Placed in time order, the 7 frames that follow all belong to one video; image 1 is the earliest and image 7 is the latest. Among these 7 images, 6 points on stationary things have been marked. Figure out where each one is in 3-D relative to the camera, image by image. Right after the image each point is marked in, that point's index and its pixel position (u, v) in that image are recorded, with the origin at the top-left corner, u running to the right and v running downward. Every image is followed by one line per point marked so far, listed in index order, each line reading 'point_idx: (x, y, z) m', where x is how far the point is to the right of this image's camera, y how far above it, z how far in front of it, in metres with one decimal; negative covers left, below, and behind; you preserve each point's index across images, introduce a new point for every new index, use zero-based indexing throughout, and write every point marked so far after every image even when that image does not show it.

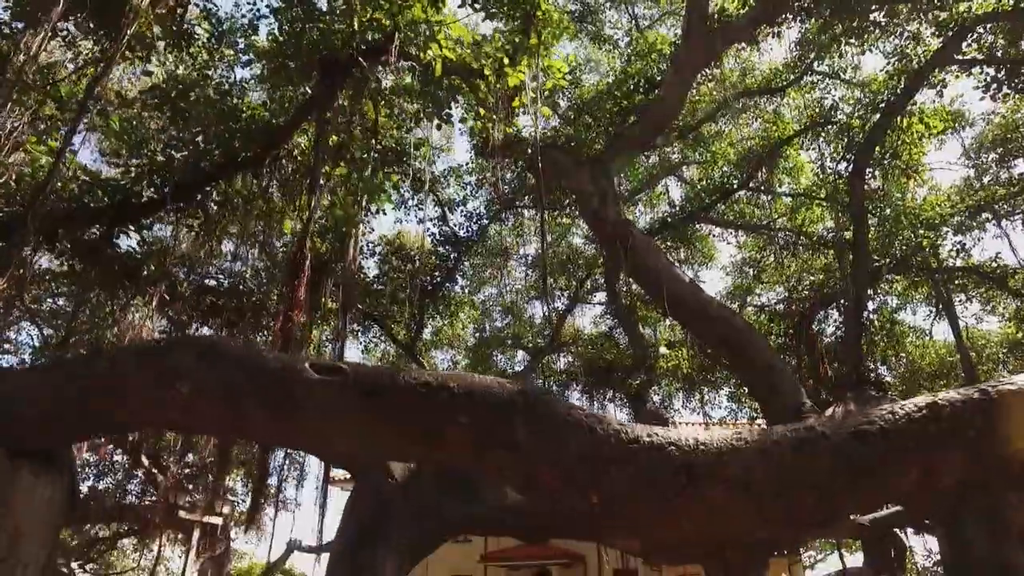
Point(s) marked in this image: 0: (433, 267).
0: (-1.2, +0.3, +10.0) m
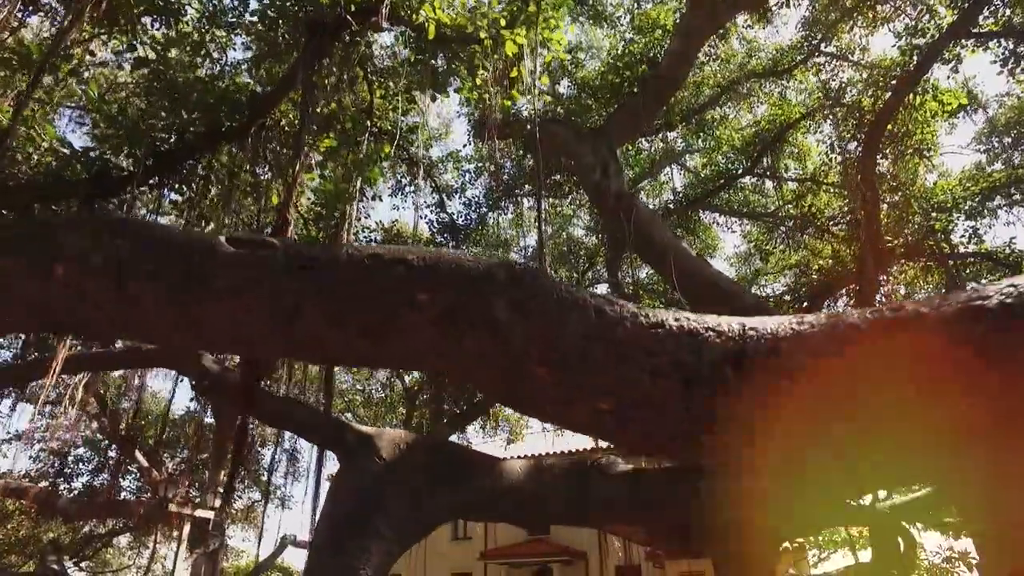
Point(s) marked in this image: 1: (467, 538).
0: (-1.2, +0.5, +9.7) m
1: (-1.2, -6.4, +16.8) m
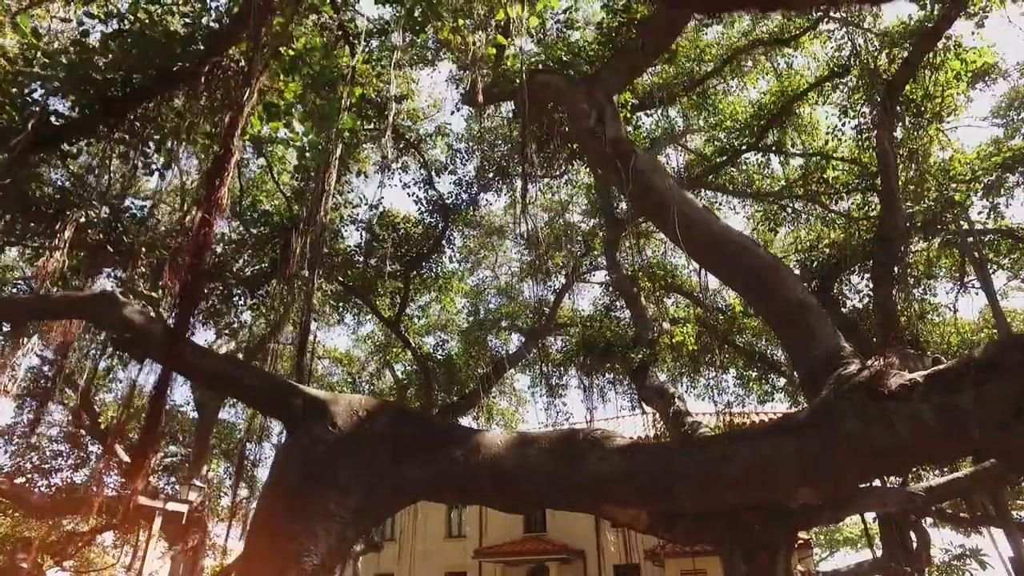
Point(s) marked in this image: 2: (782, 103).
0: (-1.3, +0.7, +9.3) m
1: (-1.3, -6.1, +16.3) m
2: (+3.4, +2.3, +8.1) m
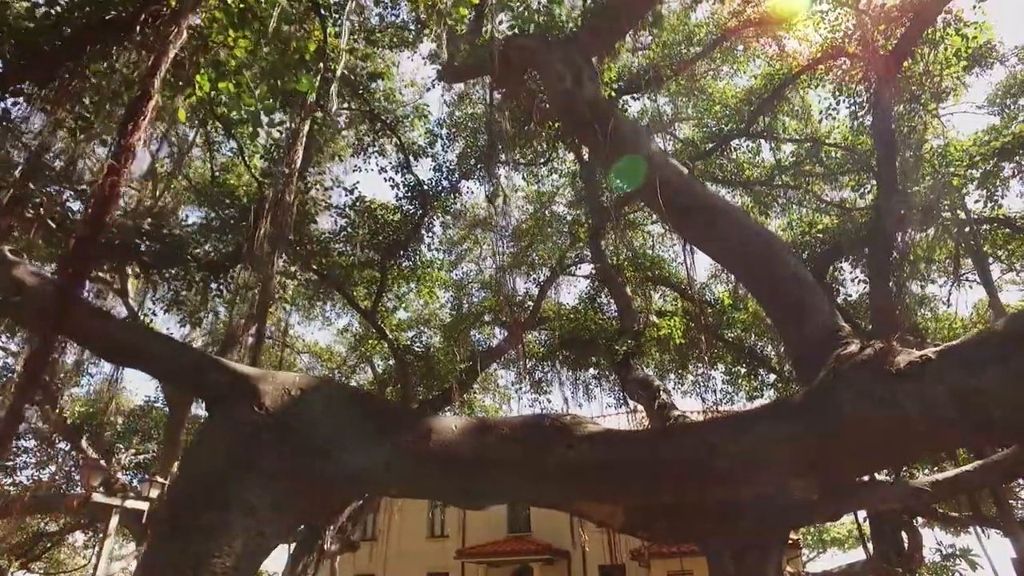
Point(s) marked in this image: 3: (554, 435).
0: (-1.6, +0.8, +8.9) m
1: (-1.7, -6.0, +15.9) m
2: (+3.2, +2.4, +7.8) m
3: (+0.2, -0.6, +2.6) m
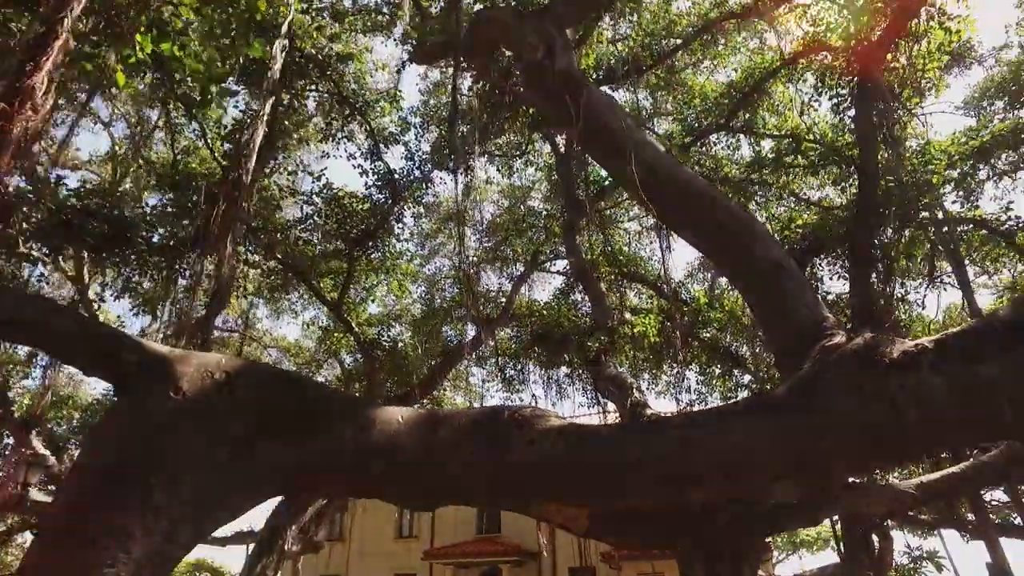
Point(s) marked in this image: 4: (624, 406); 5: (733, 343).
0: (-1.9, +0.9, +8.6) m
1: (-2.4, -5.9, +15.6) m
2: (+2.9, +2.4, +7.7) m
3: (0.0, -0.5, +2.3) m
4: (+1.1, -1.2, +6.6) m
5: (+3.1, -0.8, +9.1) m
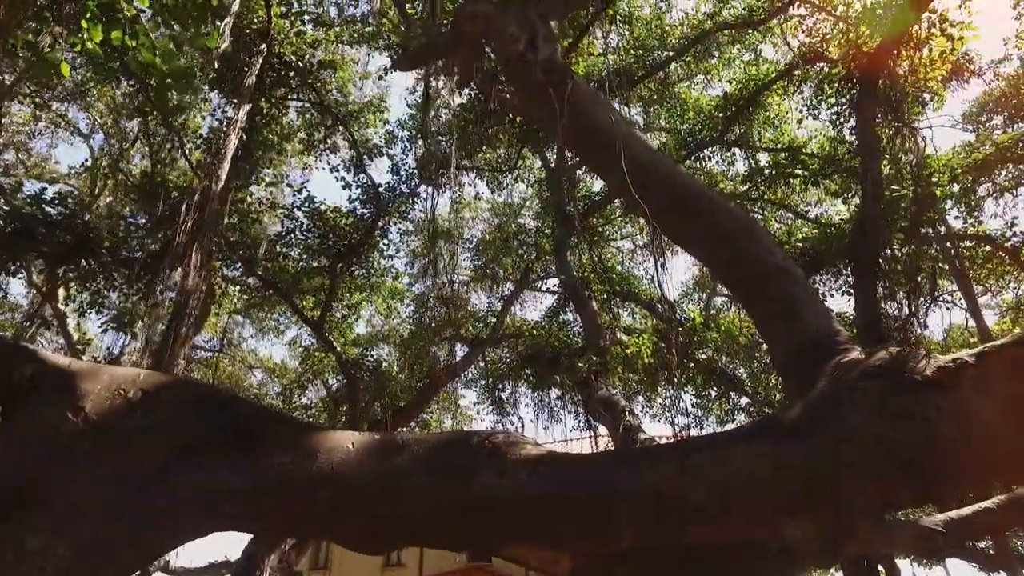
0: (-2.1, +0.7, +8.3) m
1: (-2.6, -6.3, +15.1) m
2: (+2.7, +2.2, +7.5) m
3: (-0.1, -0.5, +2.0) m
4: (+1.0, -1.4, +6.3) m
5: (+2.9, -1.0, +8.8) m
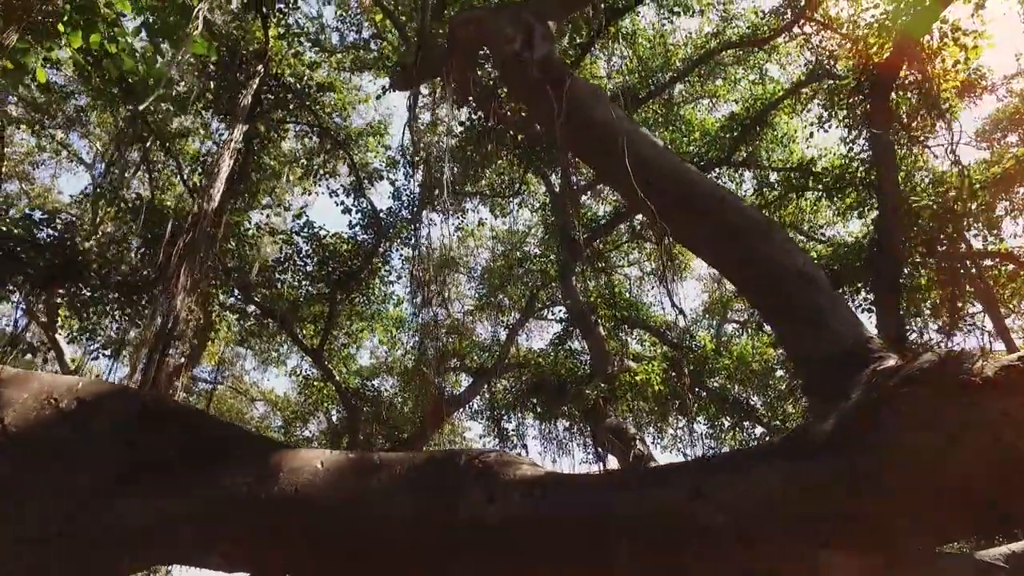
0: (-2.0, +0.4, +8.2) m
1: (-2.4, -7.0, +14.5) m
2: (+2.8, +2.0, +7.3) m
3: (-0.1, -0.5, +1.8) m
4: (+1.1, -1.6, +6.0) m
5: (+3.0, -1.3, +8.4) m
